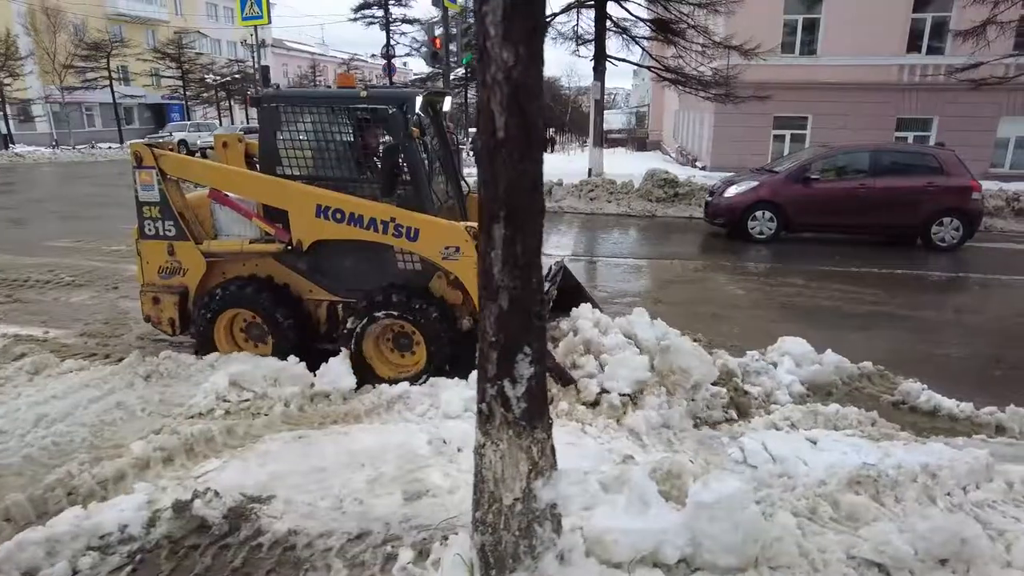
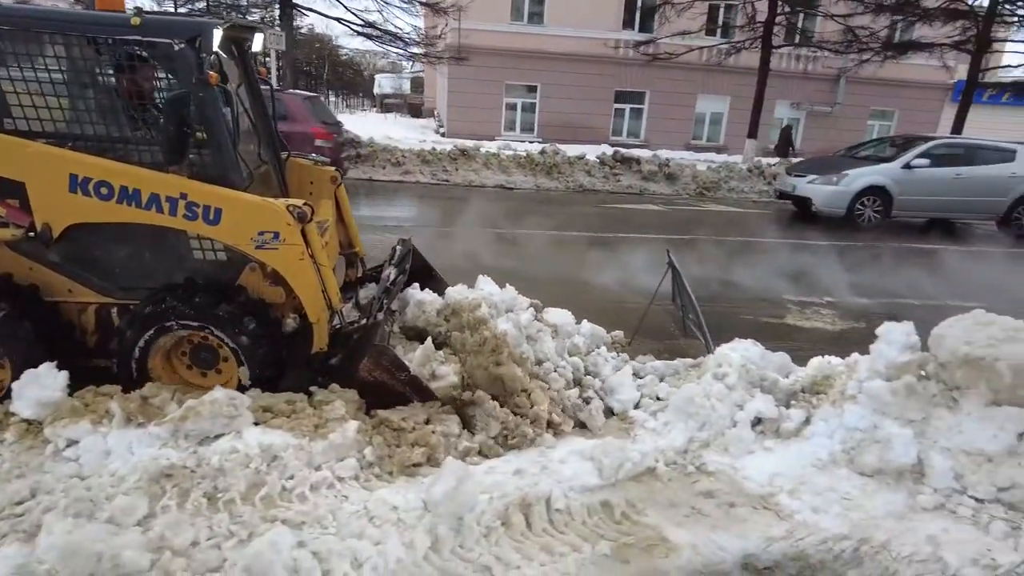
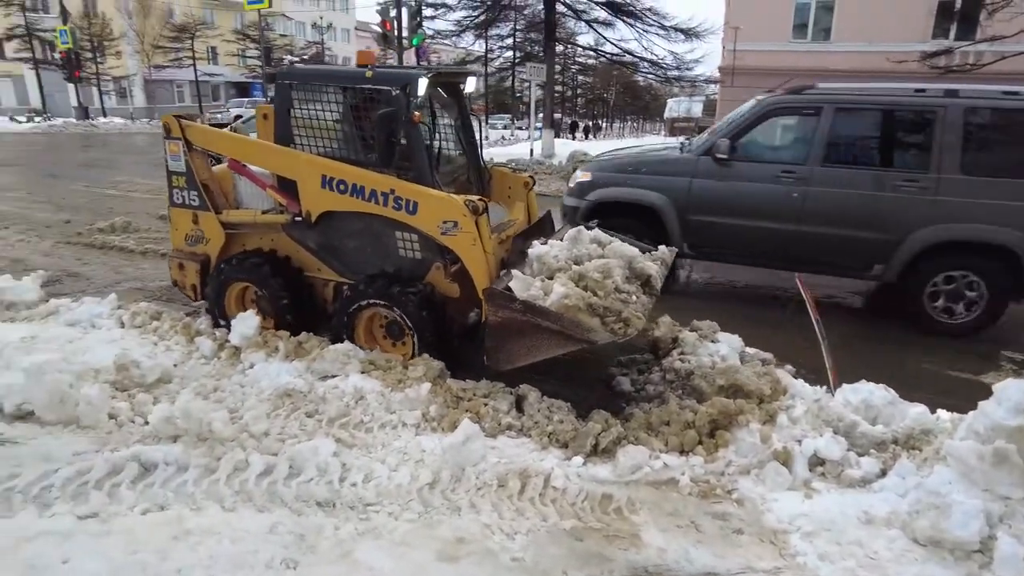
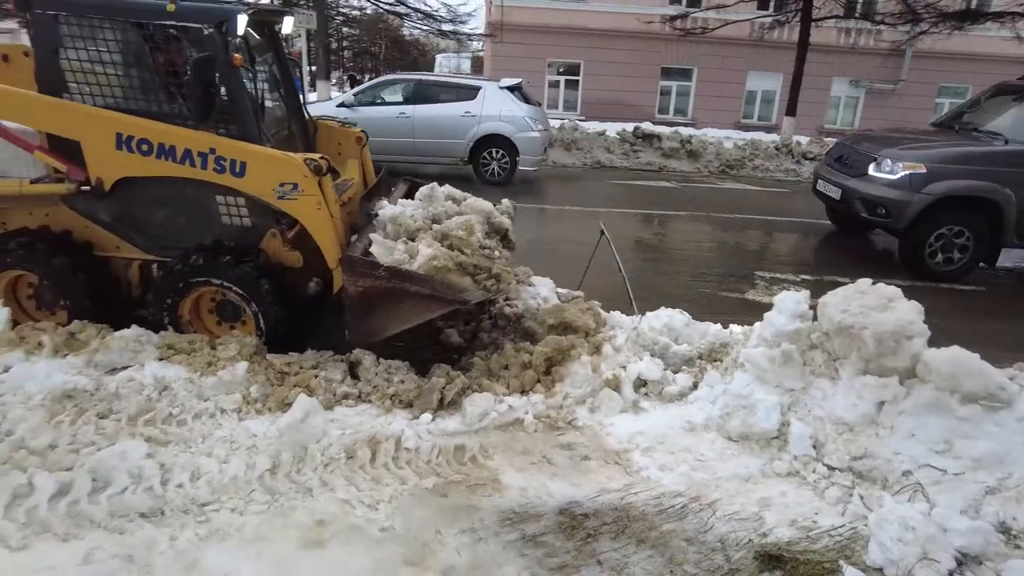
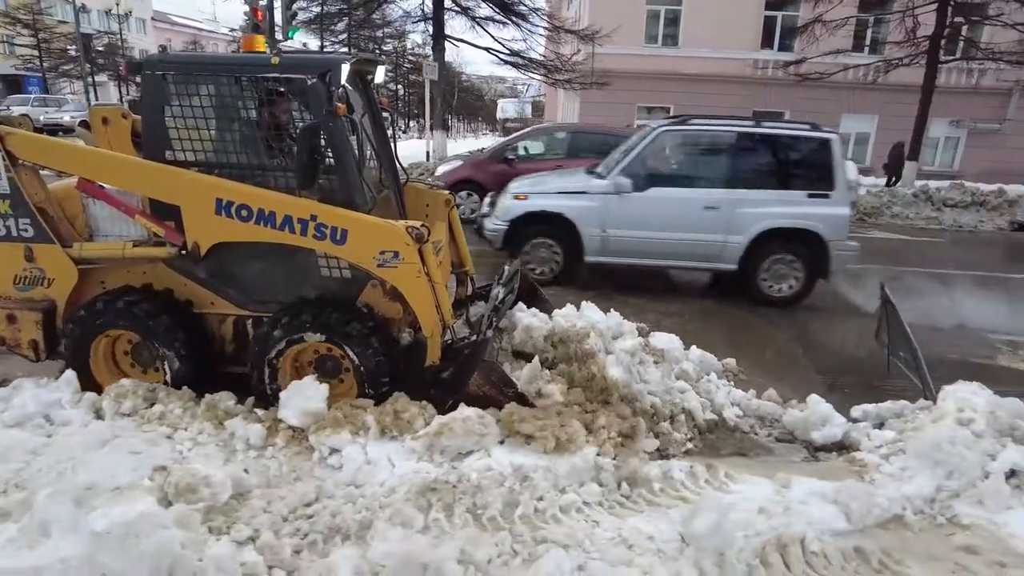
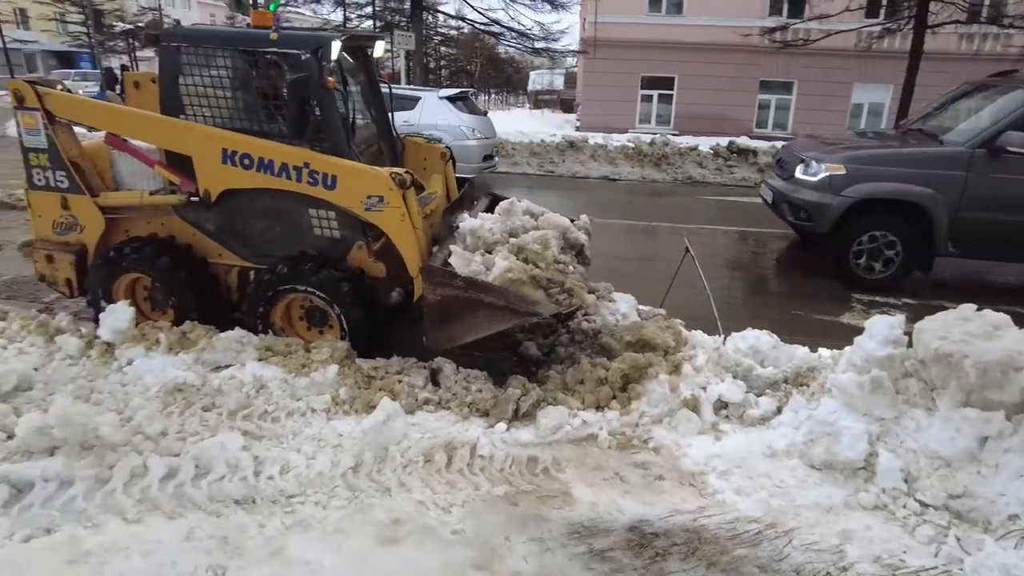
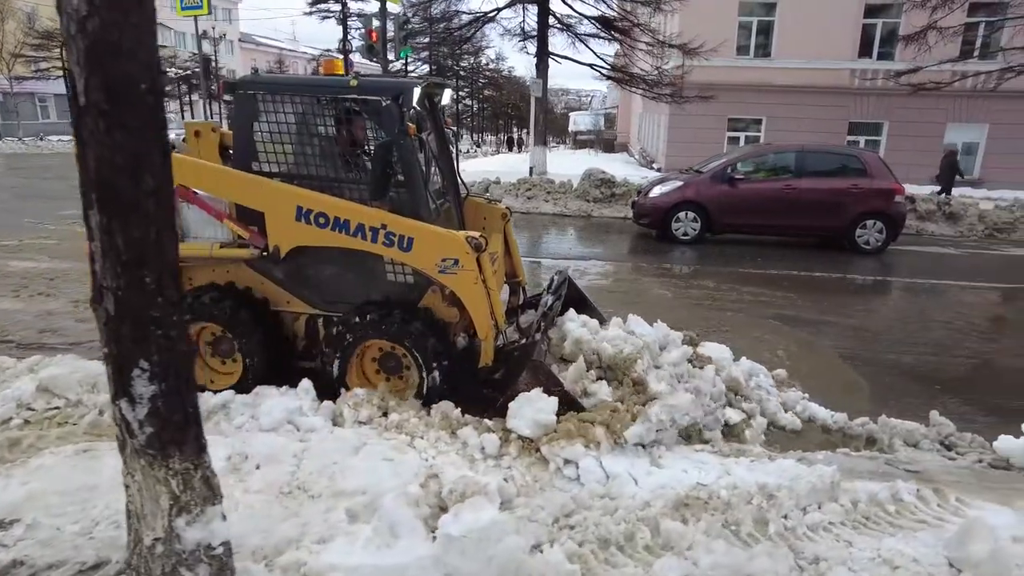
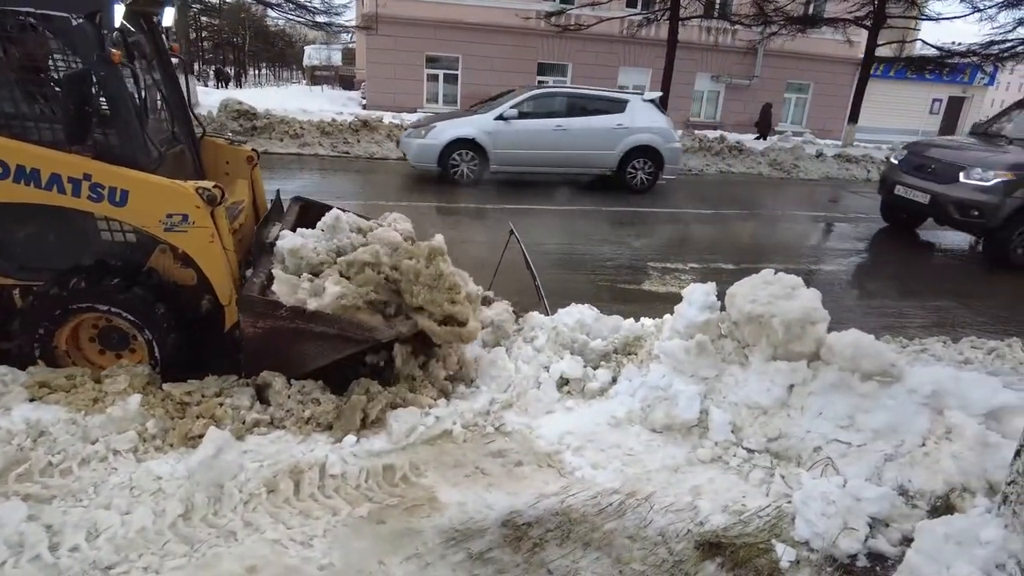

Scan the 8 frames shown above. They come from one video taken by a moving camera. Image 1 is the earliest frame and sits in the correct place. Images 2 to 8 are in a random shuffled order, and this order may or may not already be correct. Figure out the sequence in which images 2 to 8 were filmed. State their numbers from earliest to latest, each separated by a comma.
7, 5, 2, 8, 4, 6, 3
